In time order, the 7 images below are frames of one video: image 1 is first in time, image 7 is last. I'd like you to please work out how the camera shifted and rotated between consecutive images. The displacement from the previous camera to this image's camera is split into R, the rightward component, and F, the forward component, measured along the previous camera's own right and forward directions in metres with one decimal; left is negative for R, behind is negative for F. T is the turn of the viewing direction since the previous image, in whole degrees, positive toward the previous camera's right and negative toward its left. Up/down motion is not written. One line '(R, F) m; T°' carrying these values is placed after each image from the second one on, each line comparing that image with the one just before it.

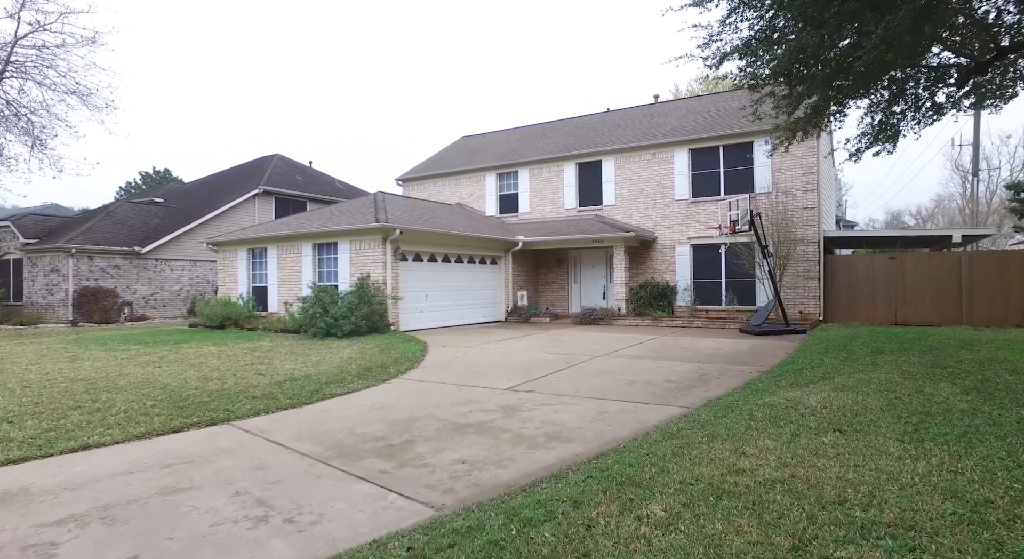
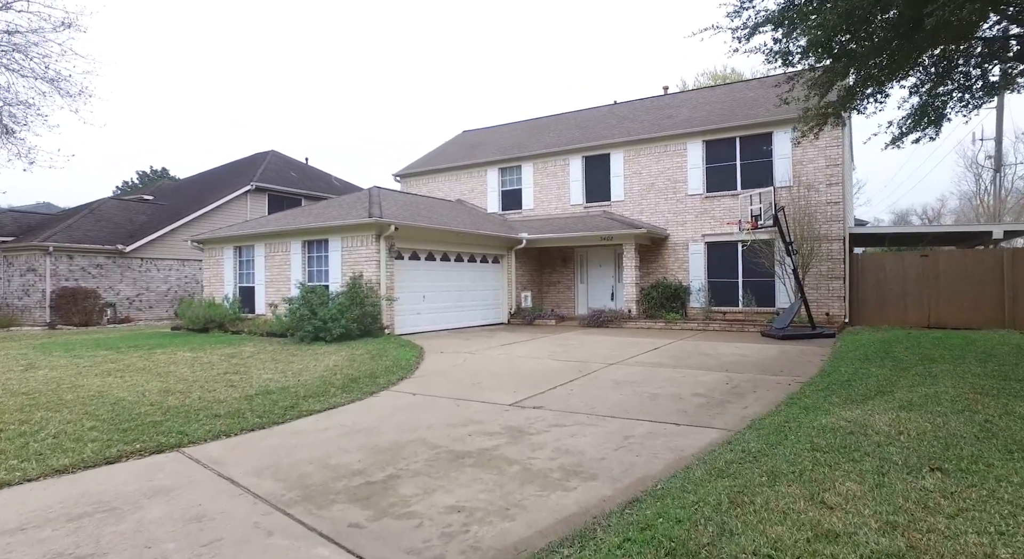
(0.0, +1.0) m; 0°
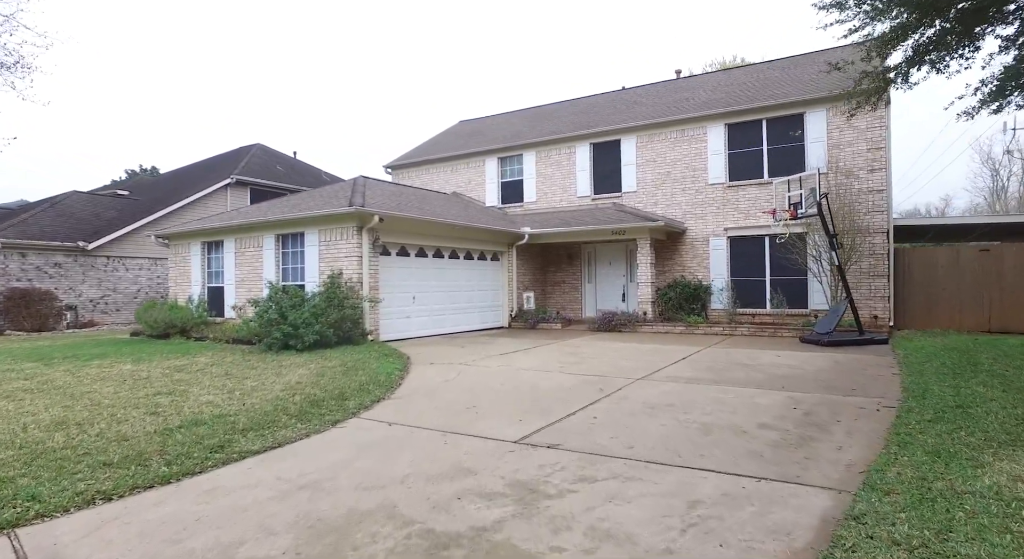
(-0.1, +1.7) m; 0°
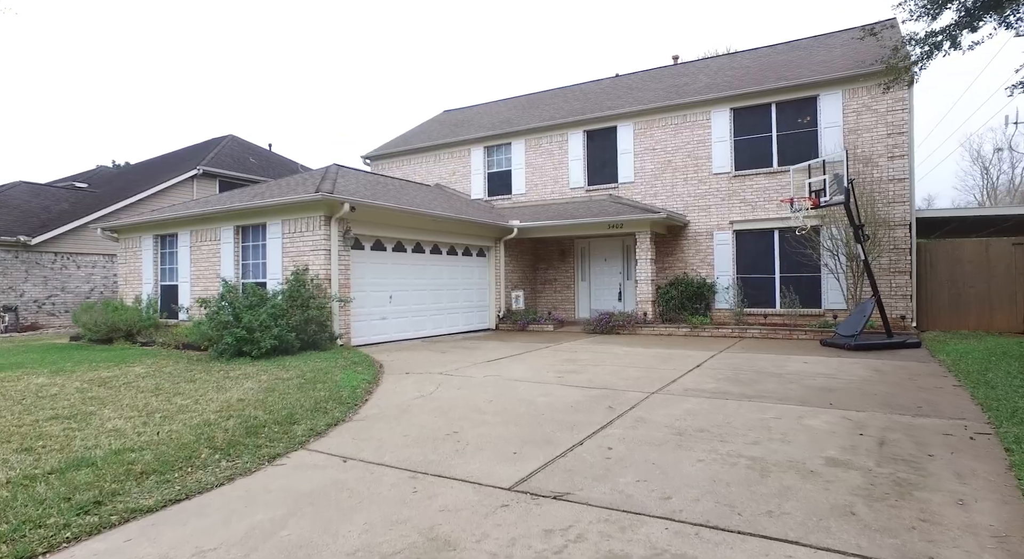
(0.0, +1.3) m; +1°
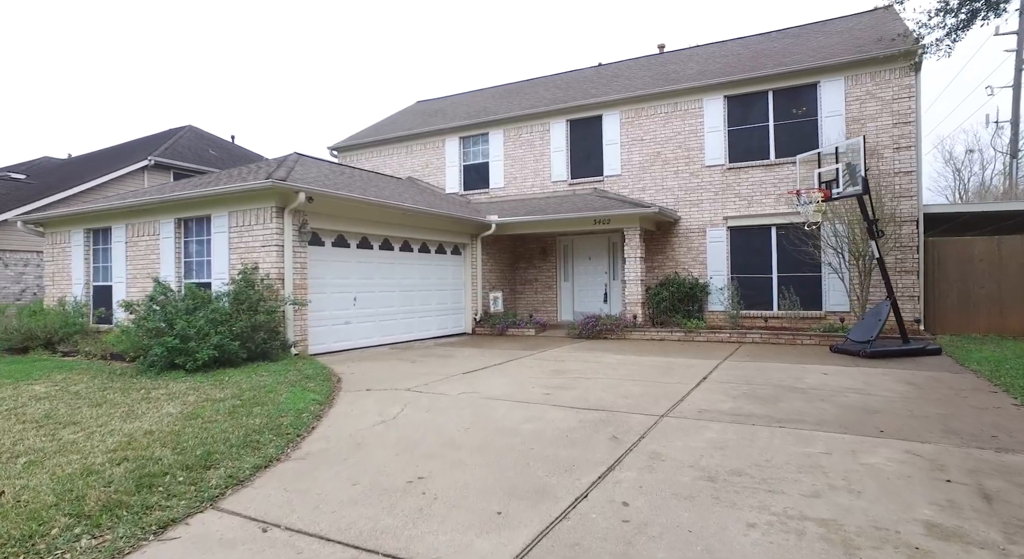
(0.0, +1.1) m; +2°
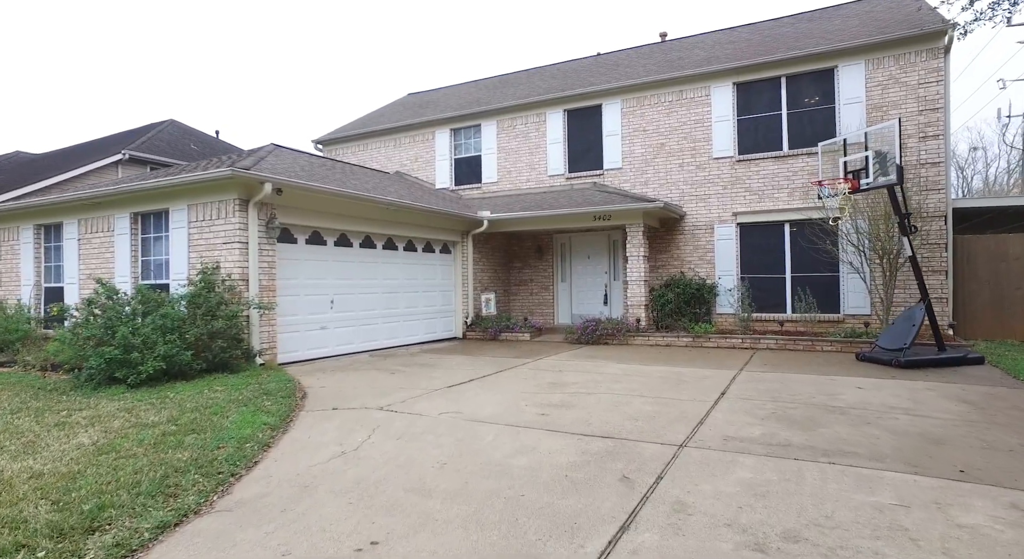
(+0.1, +0.9) m; 0°
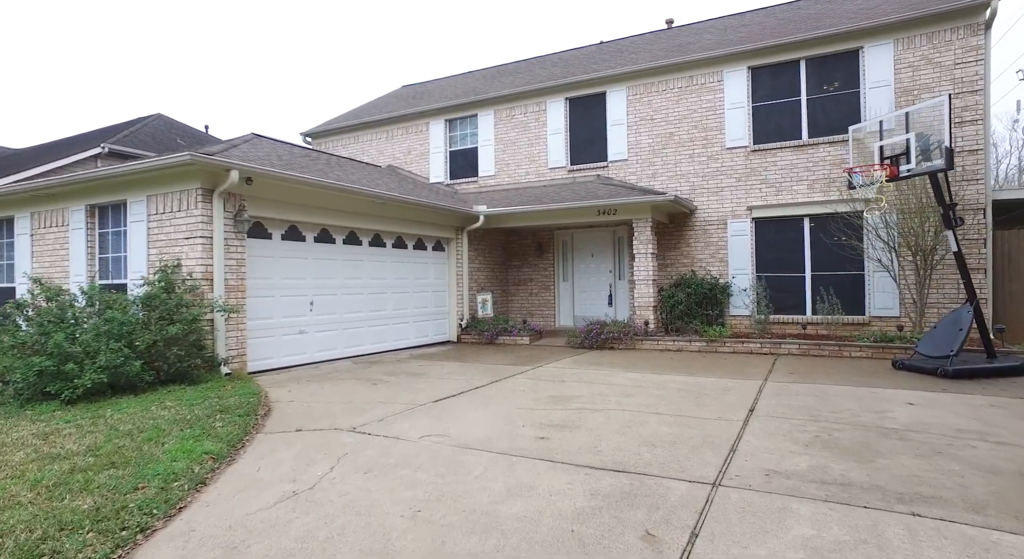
(0.0, +0.9) m; 0°
